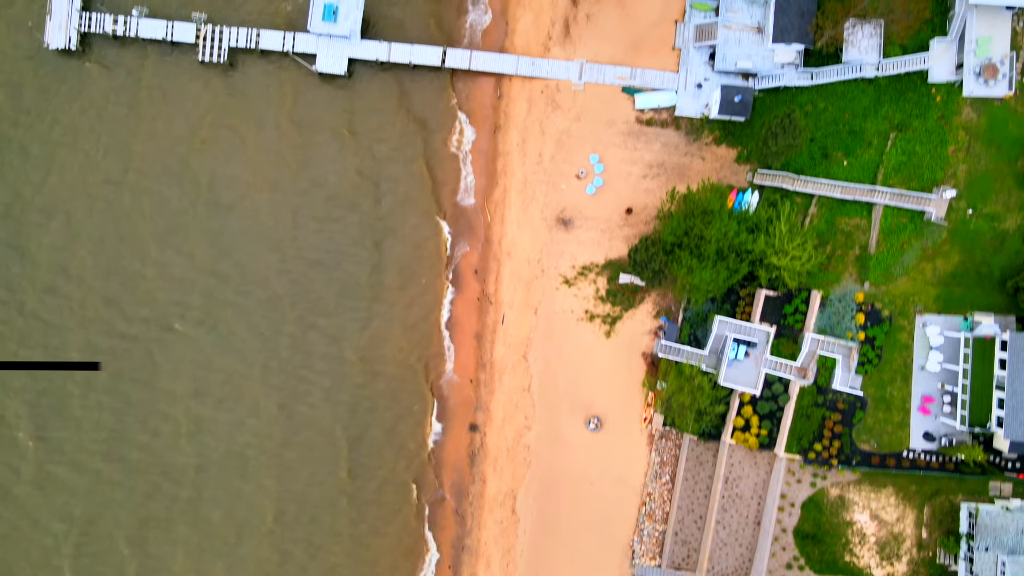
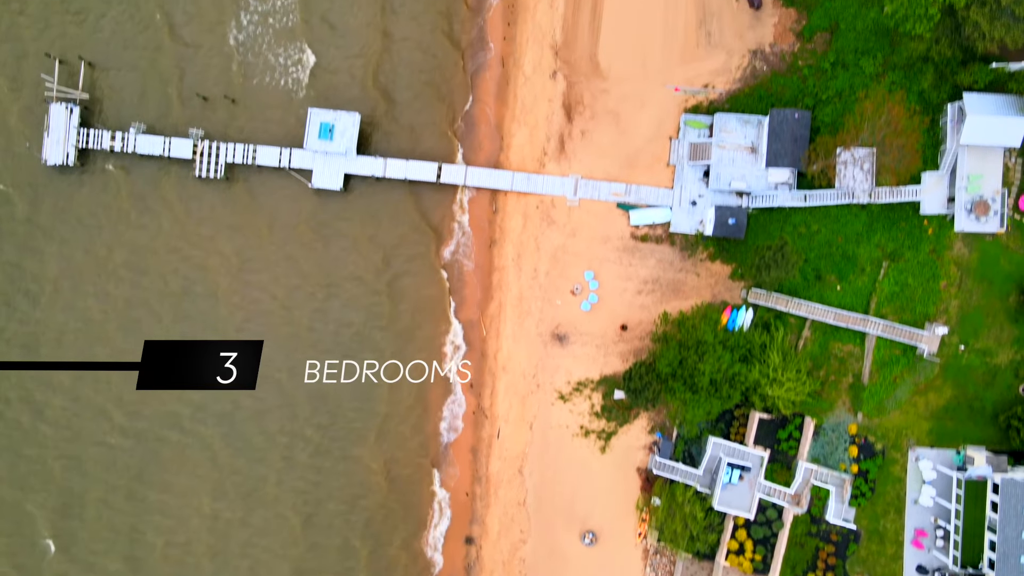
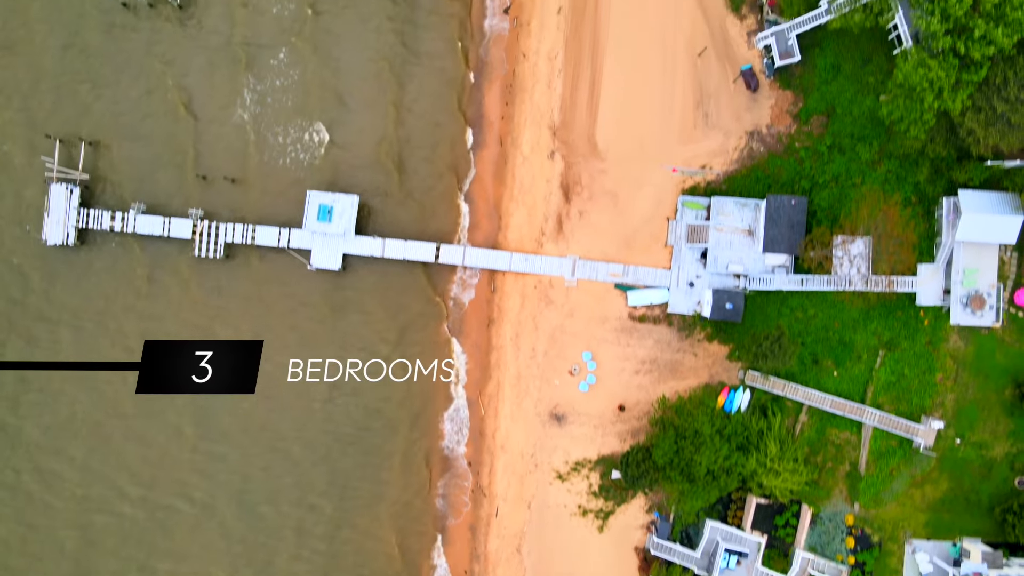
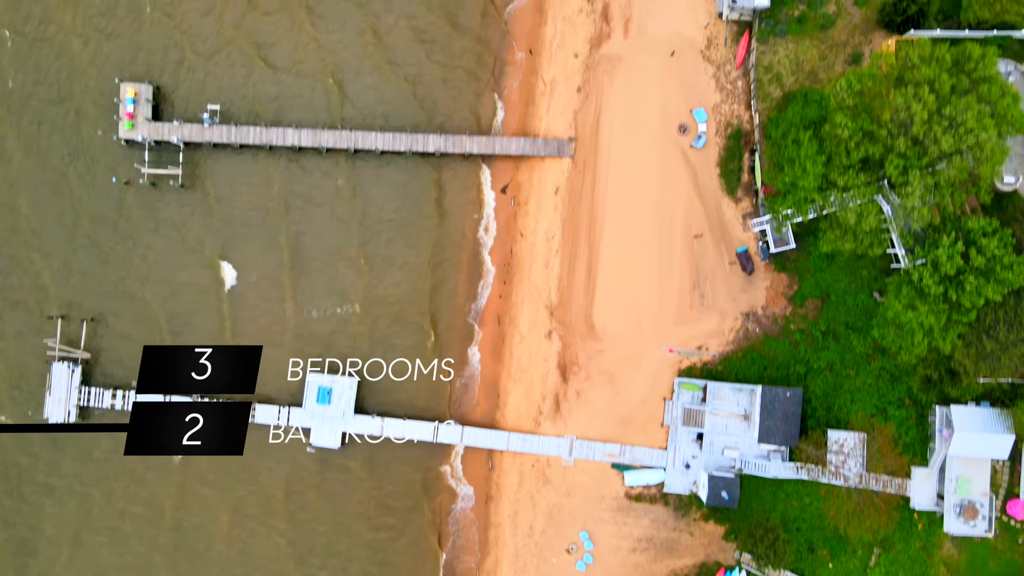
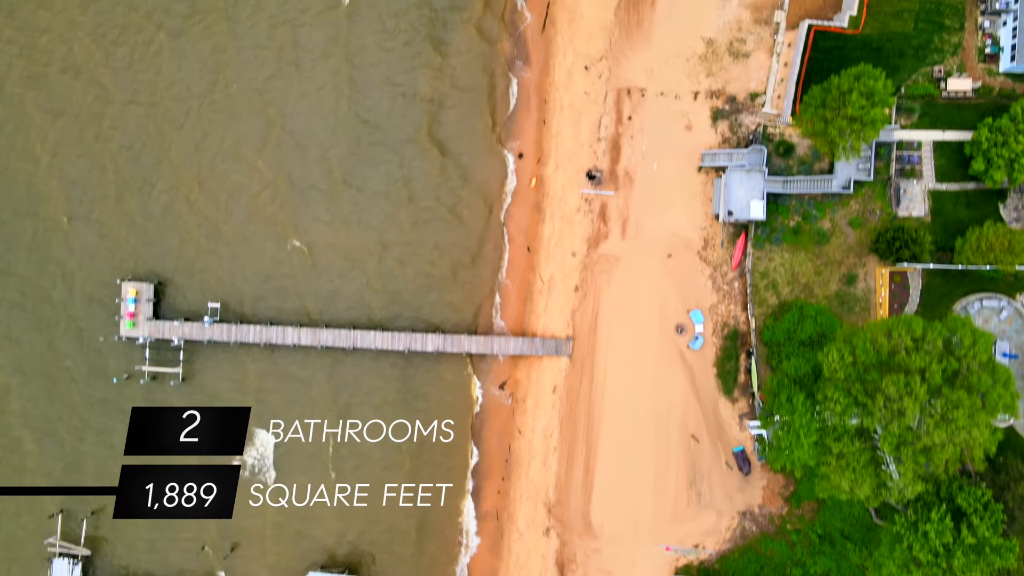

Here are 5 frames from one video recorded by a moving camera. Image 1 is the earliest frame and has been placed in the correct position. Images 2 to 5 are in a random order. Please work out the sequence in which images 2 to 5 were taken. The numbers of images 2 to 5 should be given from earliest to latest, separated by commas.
2, 3, 4, 5
